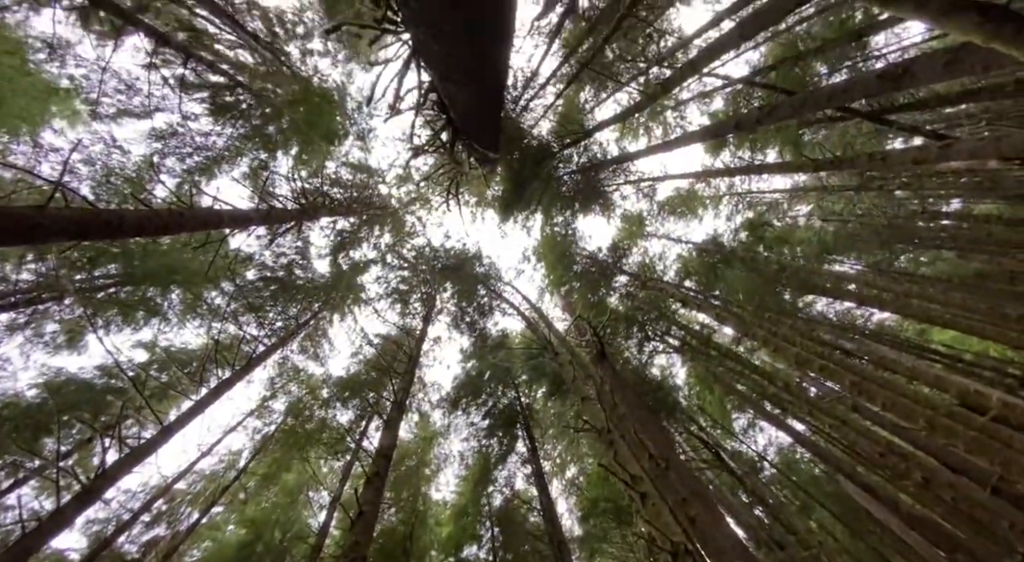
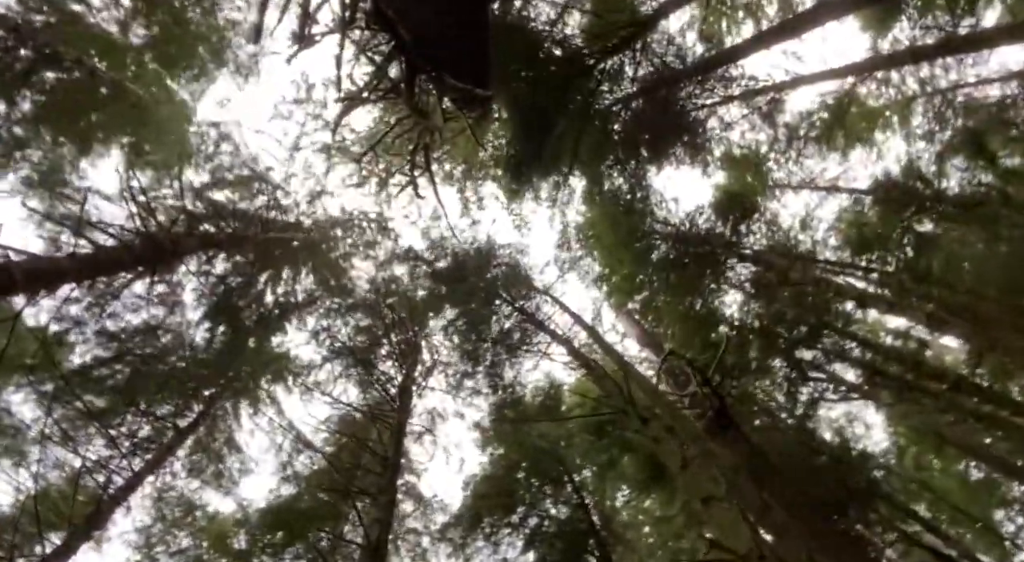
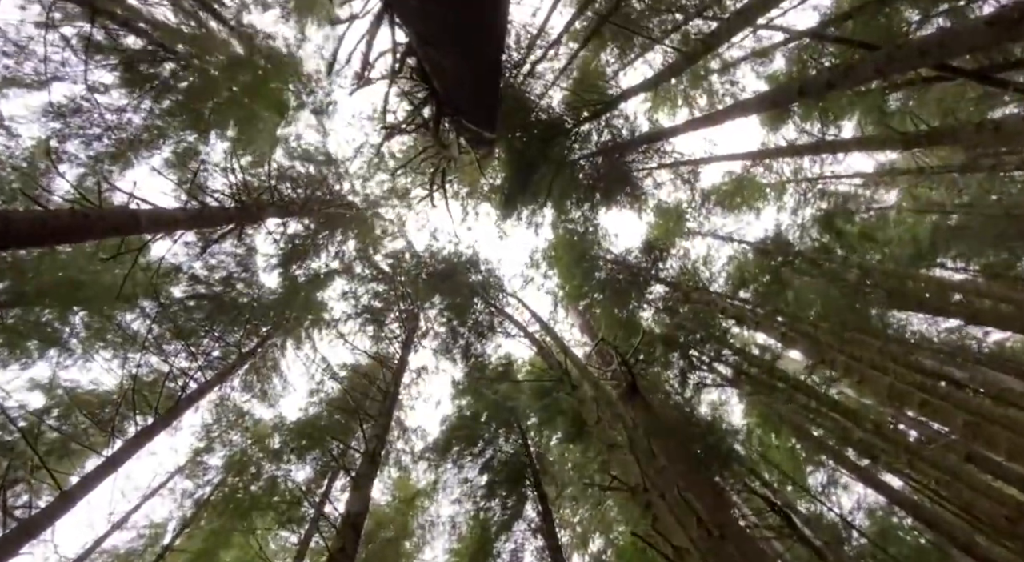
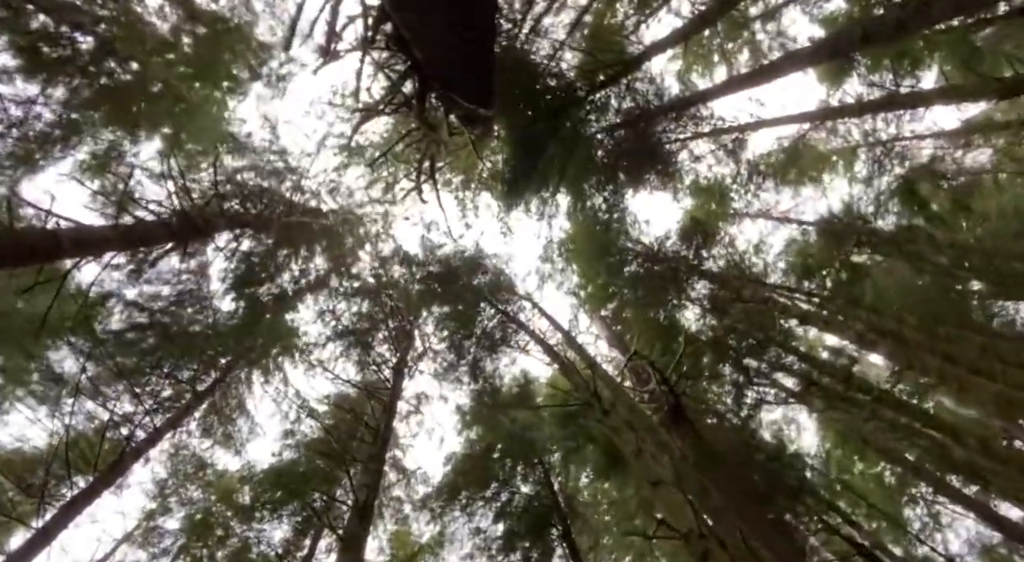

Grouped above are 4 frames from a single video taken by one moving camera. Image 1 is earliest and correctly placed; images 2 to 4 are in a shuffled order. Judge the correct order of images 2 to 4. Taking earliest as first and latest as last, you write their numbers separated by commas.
3, 4, 2
